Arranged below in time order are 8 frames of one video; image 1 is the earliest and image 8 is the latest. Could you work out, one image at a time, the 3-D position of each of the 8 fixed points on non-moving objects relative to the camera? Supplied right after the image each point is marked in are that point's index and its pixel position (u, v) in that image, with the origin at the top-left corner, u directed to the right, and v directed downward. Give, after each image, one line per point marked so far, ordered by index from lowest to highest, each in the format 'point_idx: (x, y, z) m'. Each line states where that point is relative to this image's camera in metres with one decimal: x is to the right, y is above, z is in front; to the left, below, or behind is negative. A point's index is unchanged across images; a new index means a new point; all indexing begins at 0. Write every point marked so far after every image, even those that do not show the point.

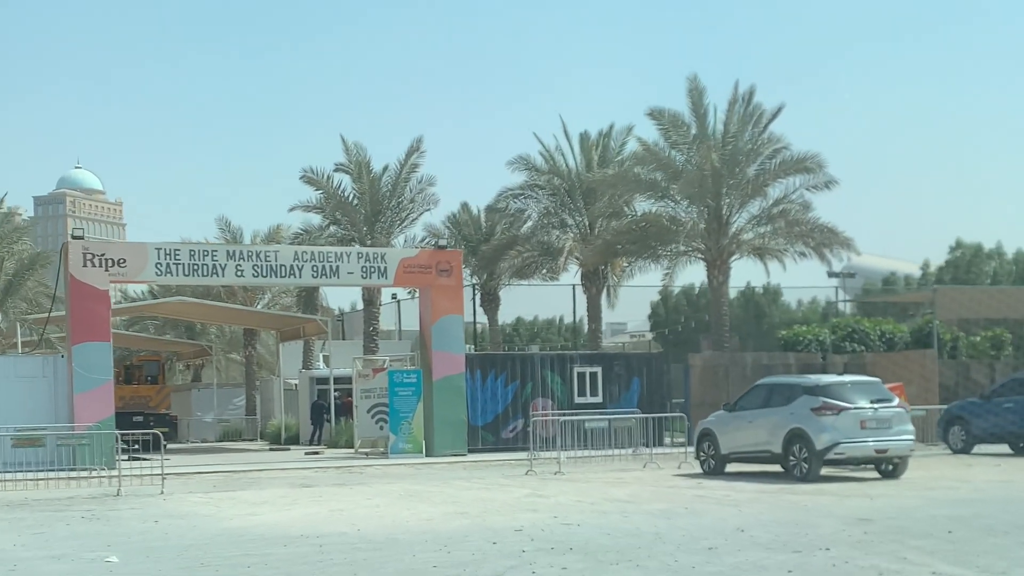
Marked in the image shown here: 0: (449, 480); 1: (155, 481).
0: (-0.9, -2.7, +18.3) m
1: (-5.4, -3.0, +19.7) m
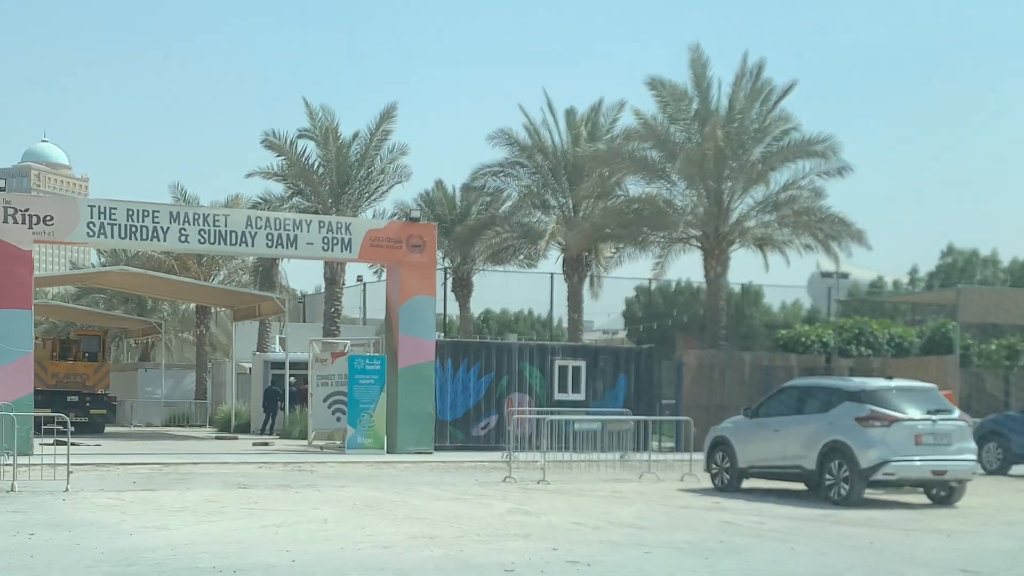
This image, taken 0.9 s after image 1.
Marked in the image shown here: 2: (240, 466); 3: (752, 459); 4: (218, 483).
0: (-1.2, -2.4, +15.4) m
1: (-5.8, -2.4, +16.7) m
2: (-4.0, -2.6, +19.1) m
3: (+2.7, -1.9, +14.4) m
4: (-3.5, -2.3, +15.5) m
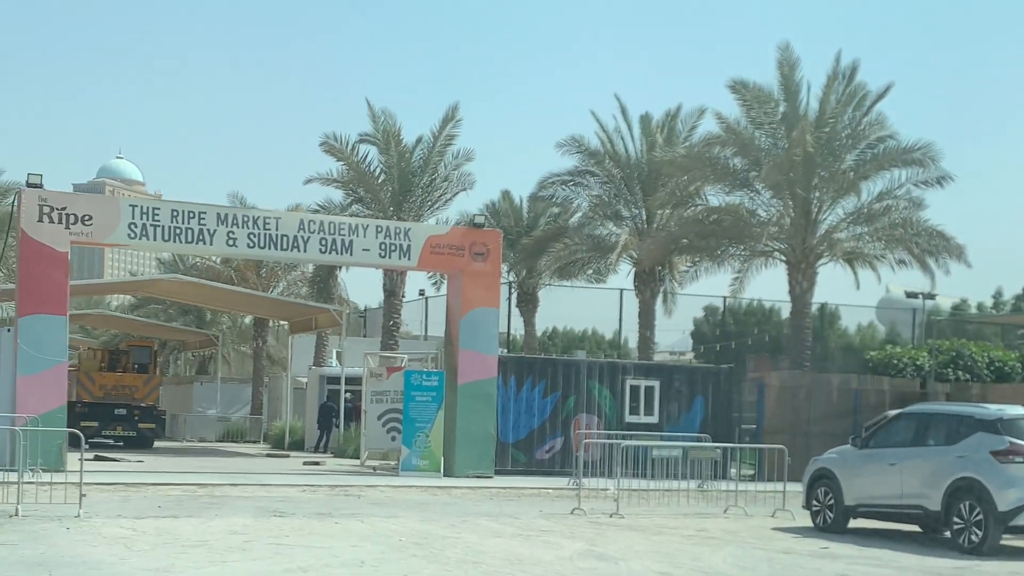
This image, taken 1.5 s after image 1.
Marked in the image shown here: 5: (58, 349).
0: (-0.4, -2.4, +13.7) m
1: (-5.0, -2.4, +15.2) m
2: (-3.1, -2.7, +17.5) m
3: (+3.4, -2.0, +12.5) m
4: (-2.8, -2.4, +13.8) m
5: (-6.8, -0.9, +19.6) m
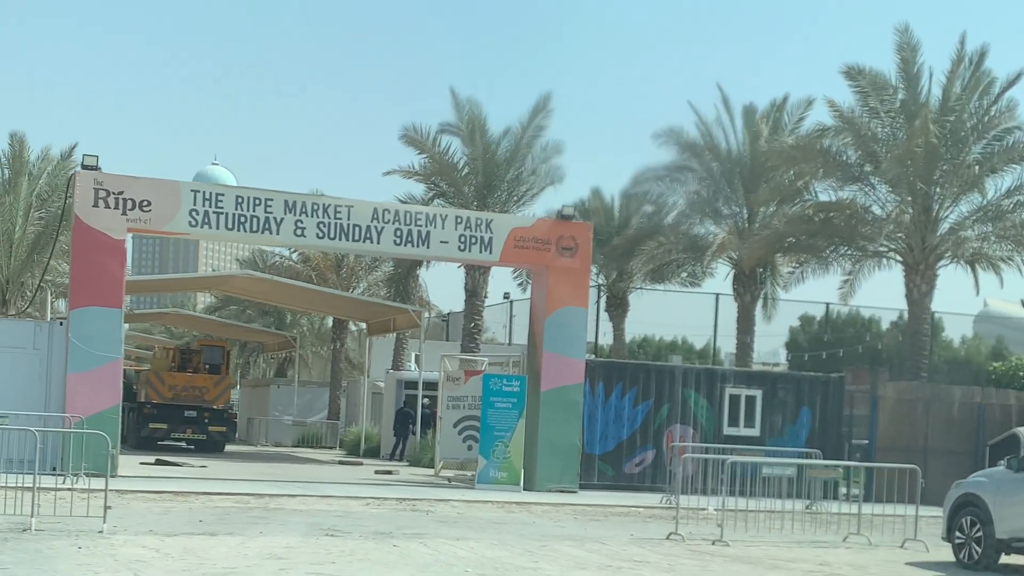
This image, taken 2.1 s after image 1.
0: (+0.4, -2.3, +11.9) m
1: (-4.0, -2.3, +13.7) m
2: (-2.0, -2.6, +15.9) m
3: (+4.1, -1.9, +10.4) m
4: (-2.0, -2.2, +12.2) m
5: (-5.6, -0.8, +18.2) m
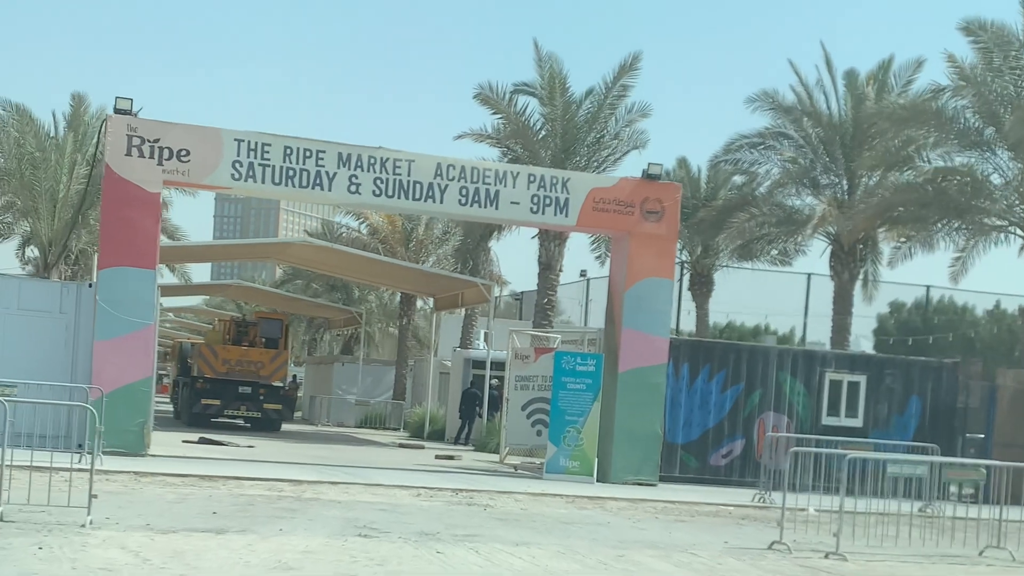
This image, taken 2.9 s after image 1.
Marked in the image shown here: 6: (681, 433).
0: (+0.9, -2.0, +9.8) m
1: (-3.4, -1.9, +11.9) m
2: (-1.3, -2.2, +13.9) m
3: (+4.5, -1.7, +8.1) m
4: (-1.4, -1.8, +10.2) m
5: (-4.7, -0.3, +16.5) m
6: (+2.5, -2.1, +19.0) m
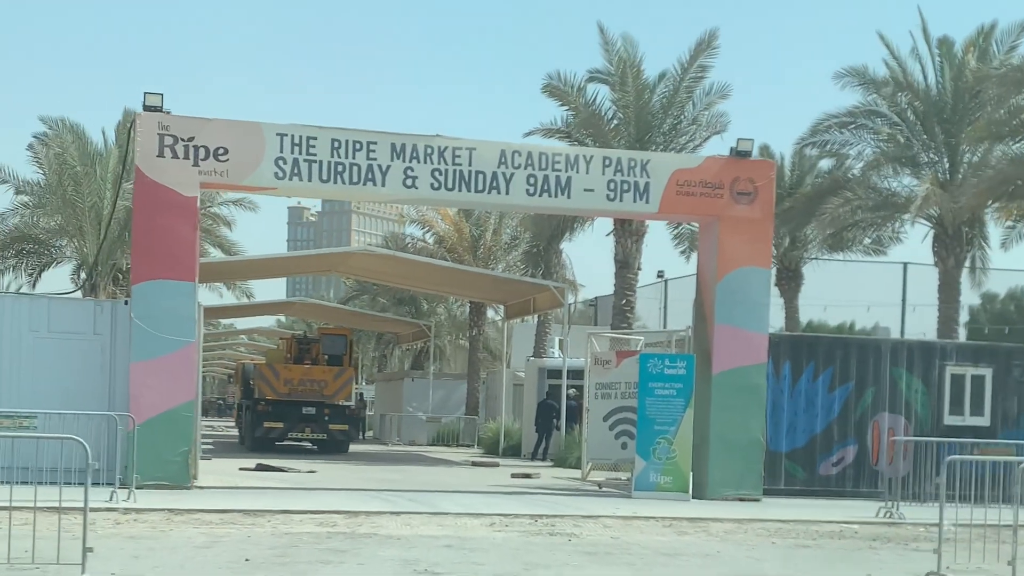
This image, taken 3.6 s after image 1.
0: (+1.5, -1.8, +7.9) m
1: (-2.7, -1.9, +10.2) m
2: (-0.4, -2.2, +12.1) m
3: (+5.0, -1.4, +6.0) m
4: (-0.8, -1.8, +8.5) m
5: (-3.8, -0.4, +14.9) m
6: (+3.6, -2.0, +17.0) m
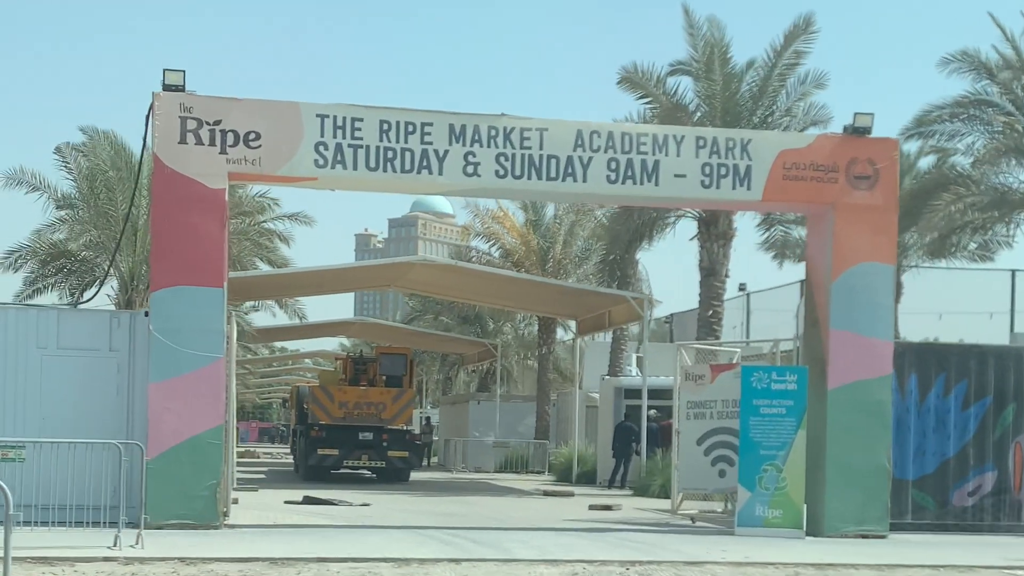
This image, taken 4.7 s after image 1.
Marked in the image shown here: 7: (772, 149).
0: (+1.9, -1.7, +5.6) m
1: (-2.1, -1.9, +8.1) m
2: (+0.2, -2.1, +9.9) m
3: (+5.3, -1.2, +3.5) m
4: (-0.3, -1.7, +6.2) m
5: (-3.0, -0.5, +12.8) m
6: (+4.5, -2.0, +14.5) m
7: (+2.8, +1.4, +13.9) m
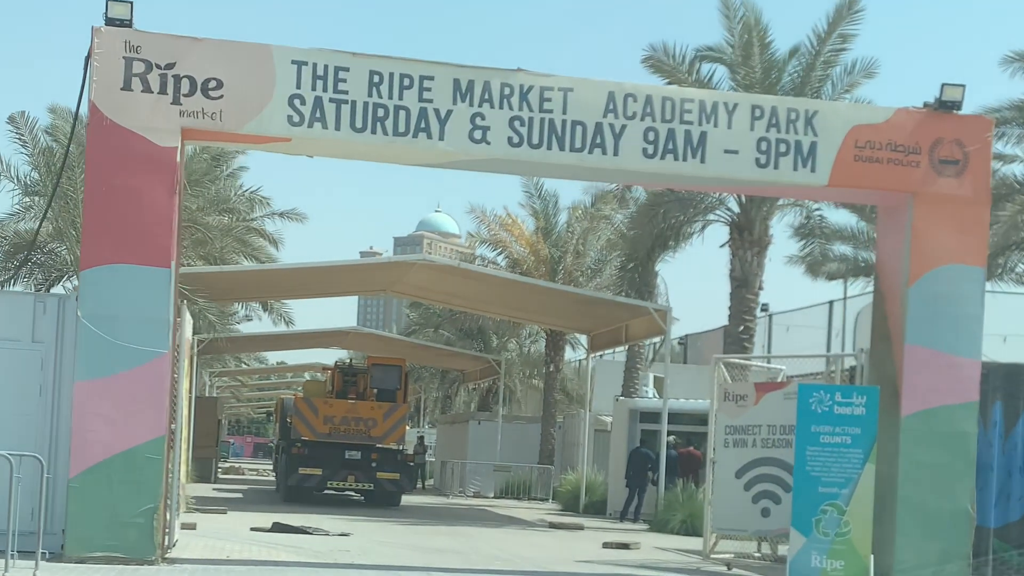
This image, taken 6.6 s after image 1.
0: (+2.0, -1.6, +3.2) m
1: (-2.1, -1.7, +5.7) m
2: (+0.3, -2.0, +7.5) m
3: (+5.4, -1.1, +1.1) m
4: (-0.3, -1.5, +3.8) m
5: (-2.9, -0.3, +10.5) m
6: (+4.5, -2.1, +12.1) m
7: (+2.9, +1.4, +11.5) m
